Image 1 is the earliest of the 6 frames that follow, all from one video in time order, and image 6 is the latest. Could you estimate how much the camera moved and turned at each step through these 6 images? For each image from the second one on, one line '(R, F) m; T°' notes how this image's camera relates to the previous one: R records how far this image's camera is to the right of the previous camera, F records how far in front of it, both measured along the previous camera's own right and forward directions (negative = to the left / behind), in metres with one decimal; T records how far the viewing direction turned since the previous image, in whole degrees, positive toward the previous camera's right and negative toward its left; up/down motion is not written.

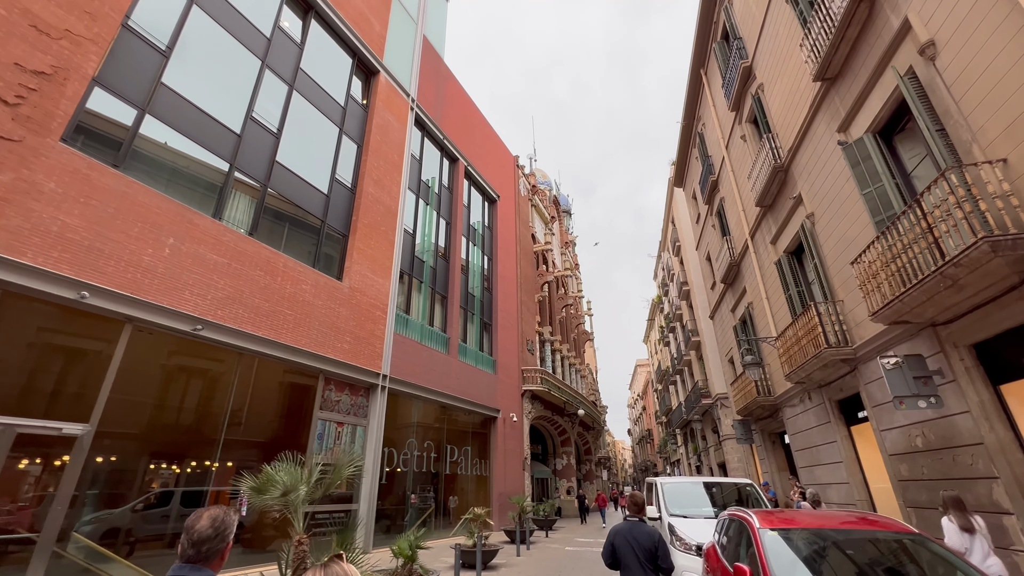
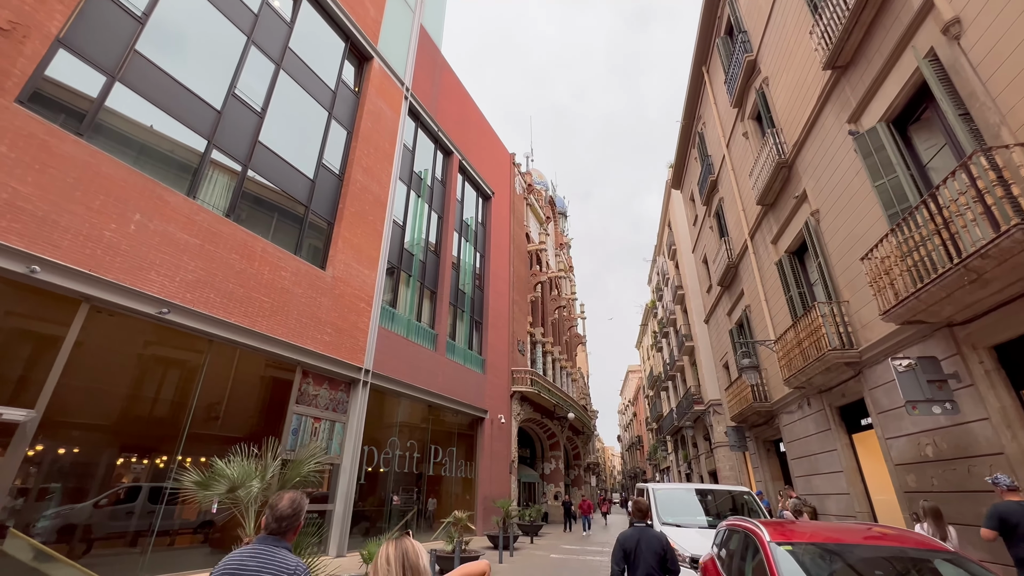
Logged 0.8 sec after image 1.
(+0.1, +0.5) m; +1°
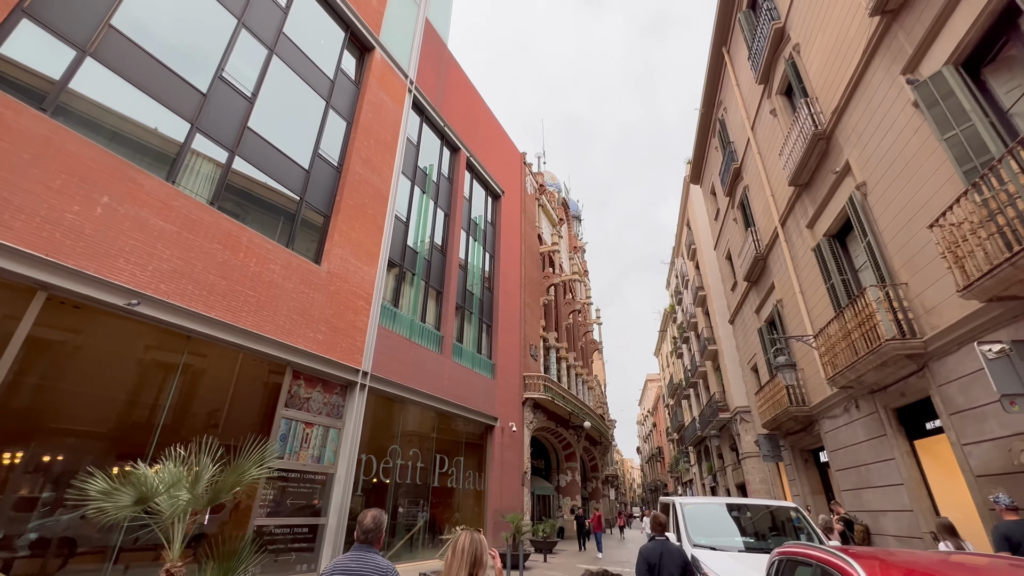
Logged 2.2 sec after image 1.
(+0.2, +0.9) m; -2°
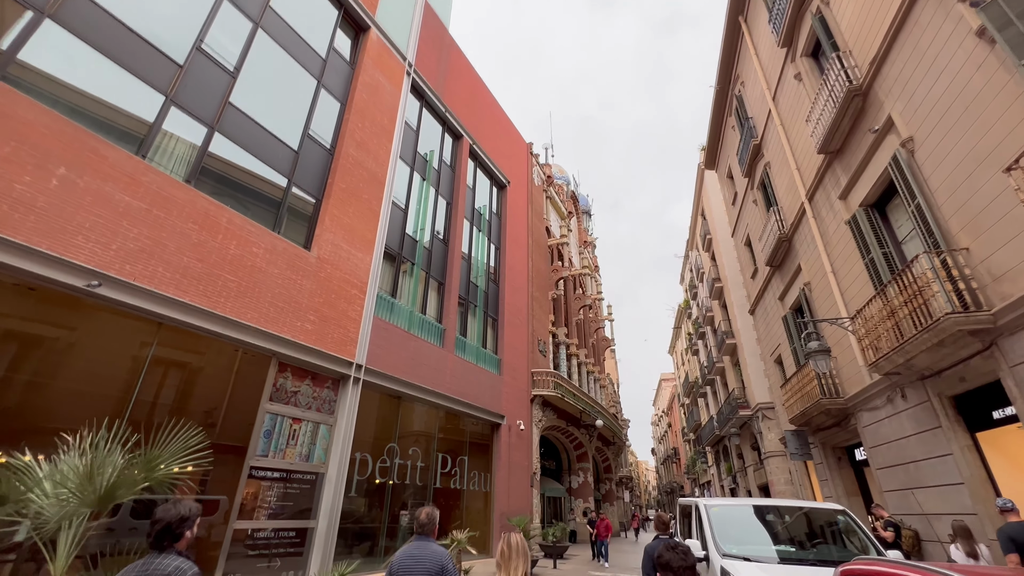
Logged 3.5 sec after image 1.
(+0.2, +0.8) m; -1°
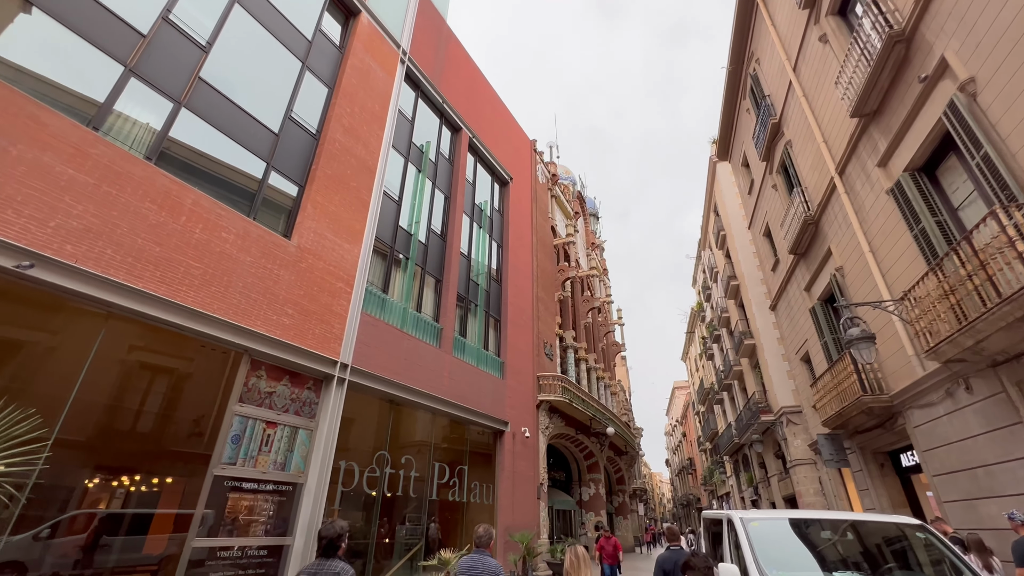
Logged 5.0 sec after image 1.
(+0.2, +0.9) m; -1°
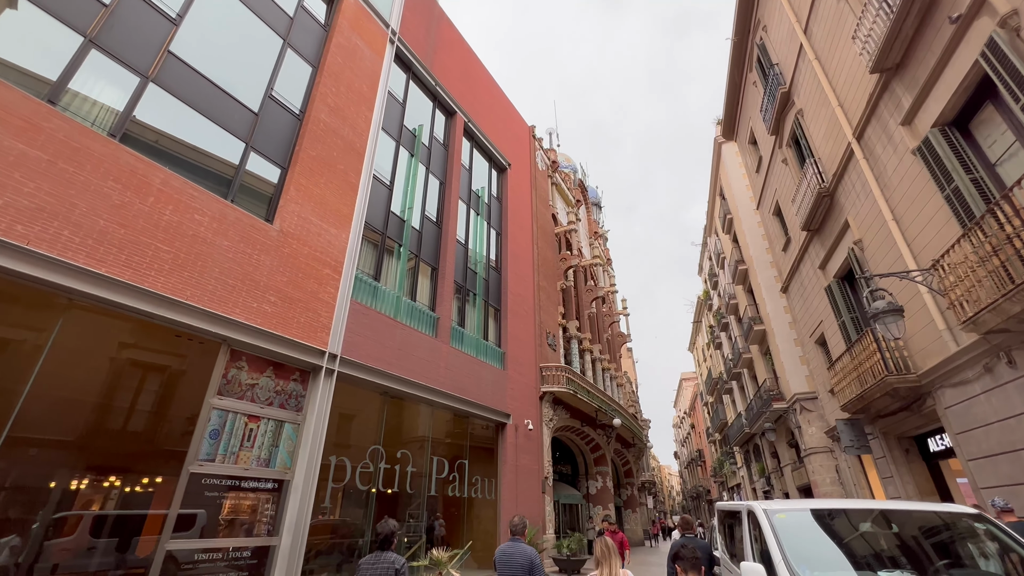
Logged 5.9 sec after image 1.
(+0.2, +0.5) m; -1°
